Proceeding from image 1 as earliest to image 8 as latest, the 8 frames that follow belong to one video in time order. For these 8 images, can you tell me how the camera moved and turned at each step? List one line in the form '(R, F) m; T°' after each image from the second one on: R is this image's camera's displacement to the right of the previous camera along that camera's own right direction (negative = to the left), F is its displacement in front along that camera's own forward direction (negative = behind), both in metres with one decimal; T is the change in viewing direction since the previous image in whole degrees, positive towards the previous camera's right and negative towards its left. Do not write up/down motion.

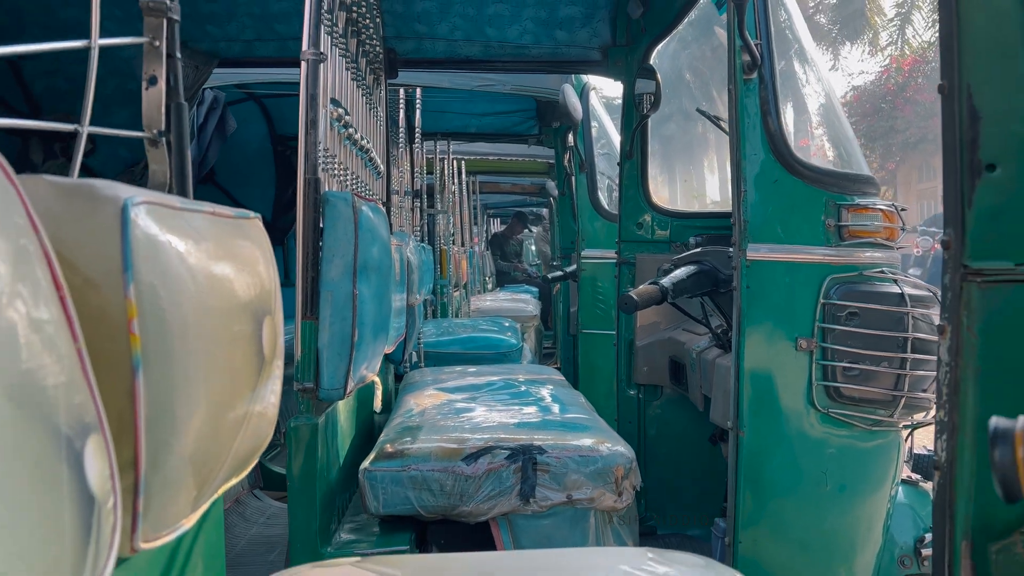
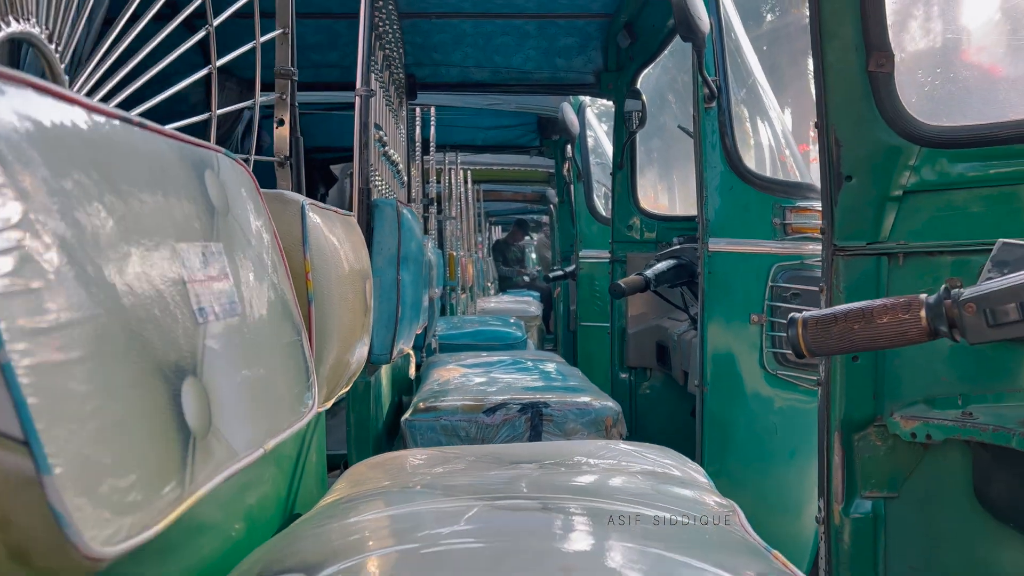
(0.0, -0.4) m; 0°
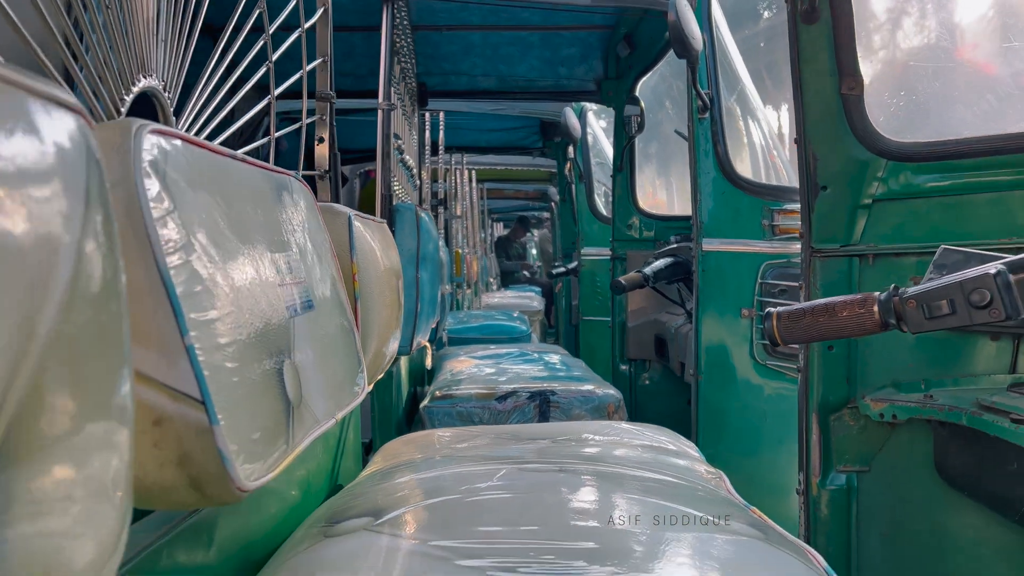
(0.0, -0.2) m; 0°
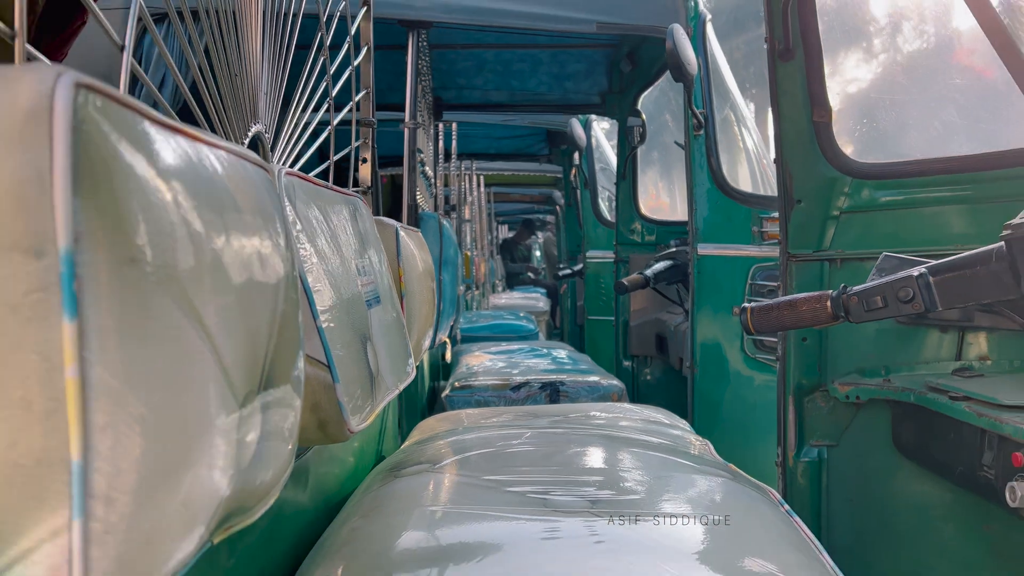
(0.0, -0.2) m; 0°
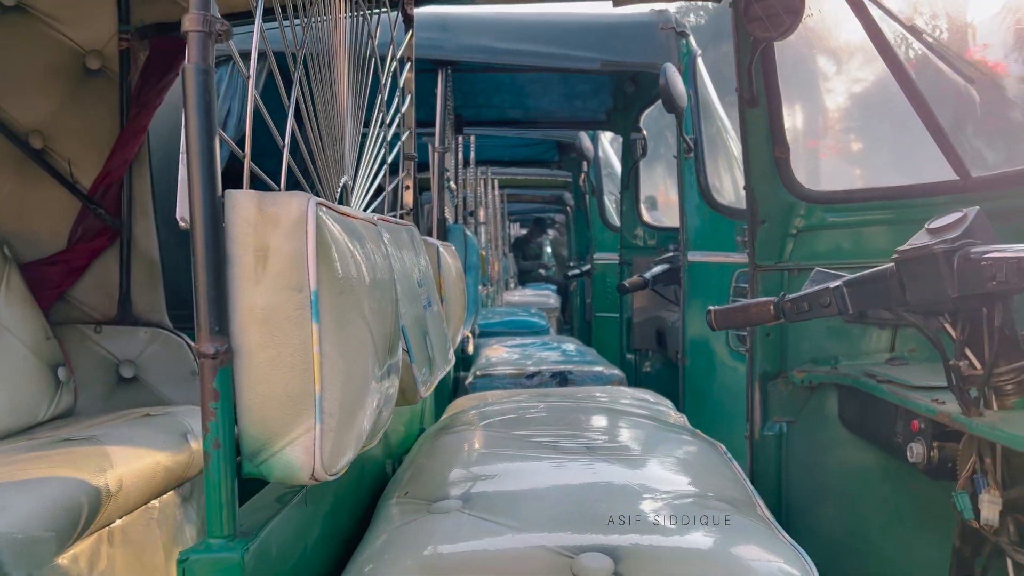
(0.0, -0.4) m; -1°
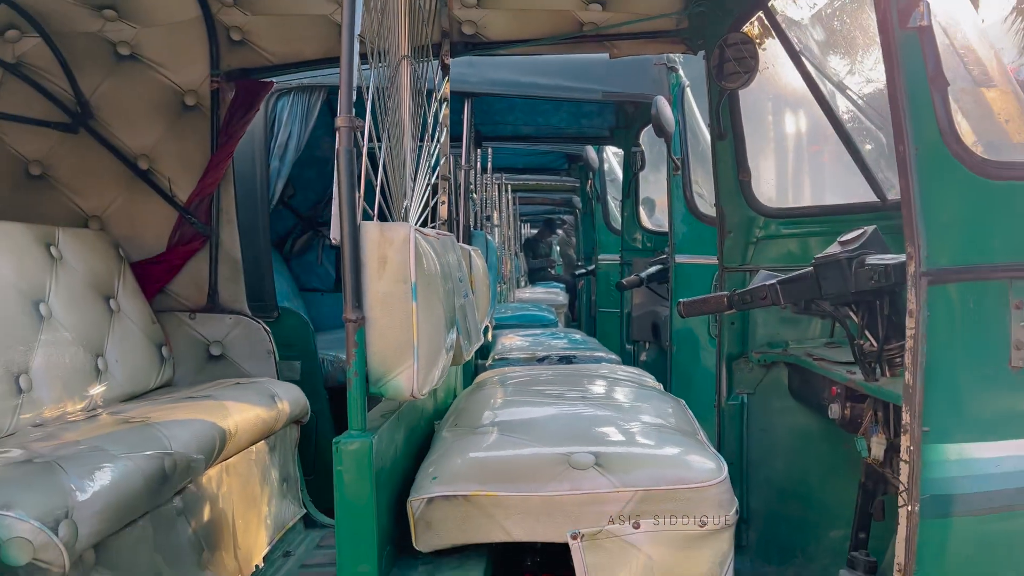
(0.0, -0.5) m; -1°
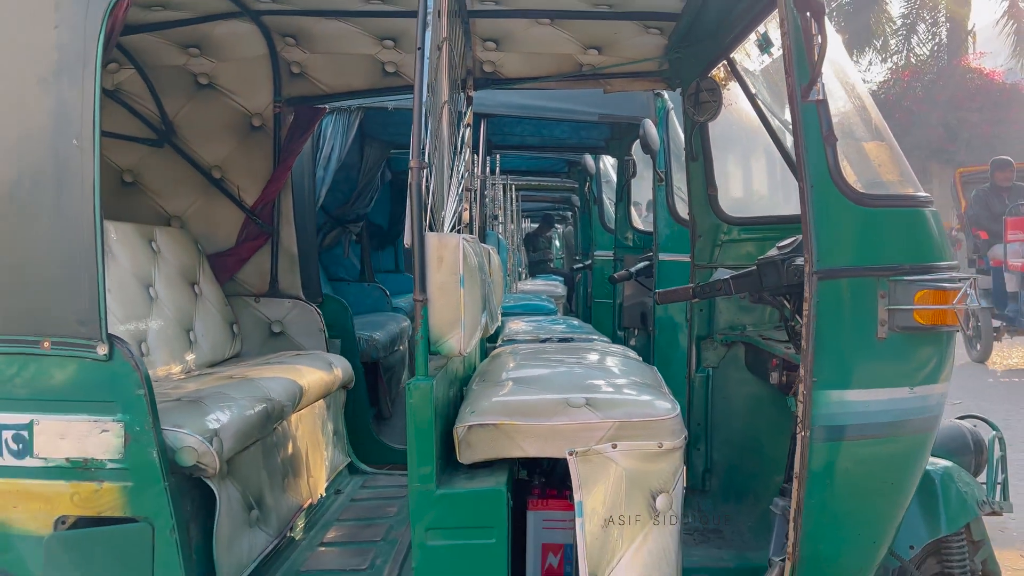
(0.0, -0.5) m; 0°
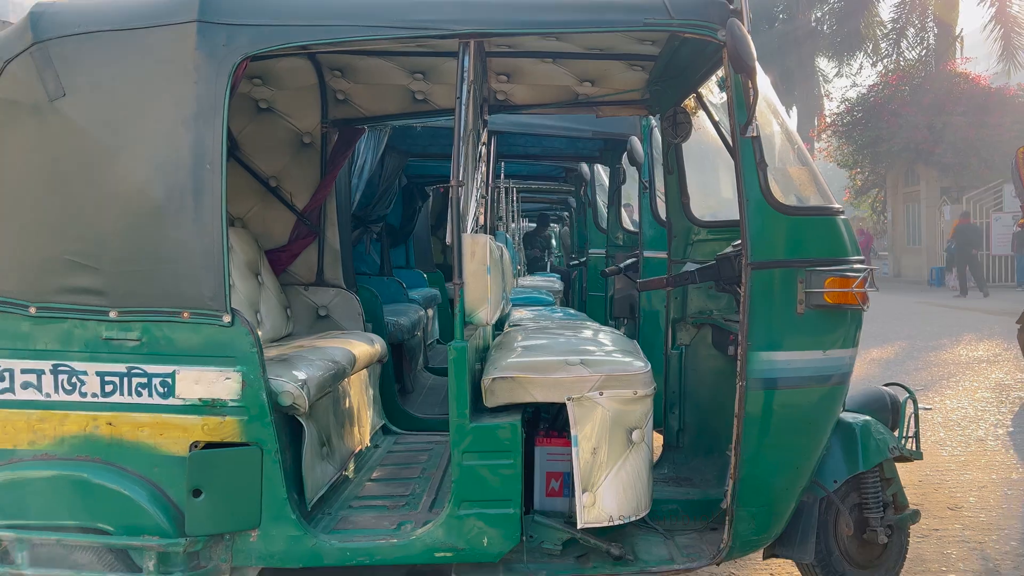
(0.0, -0.6) m; 0°
